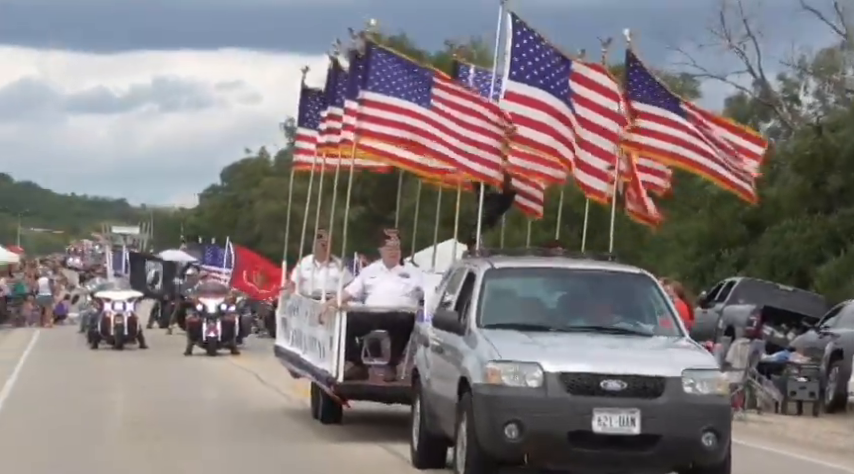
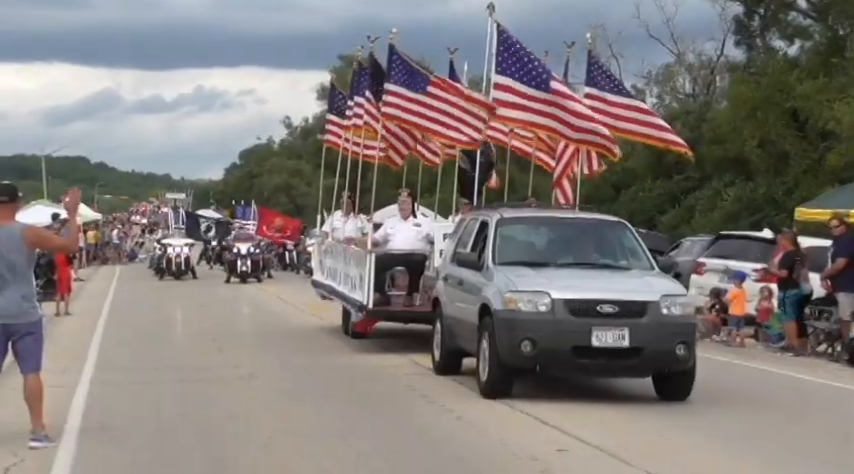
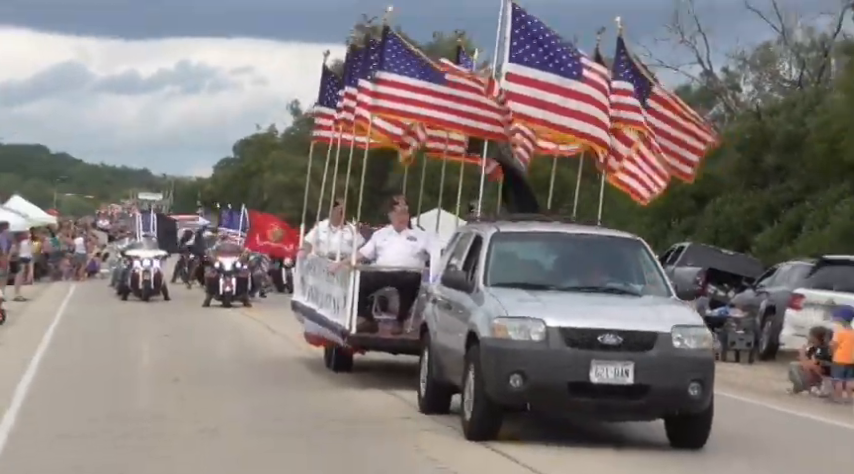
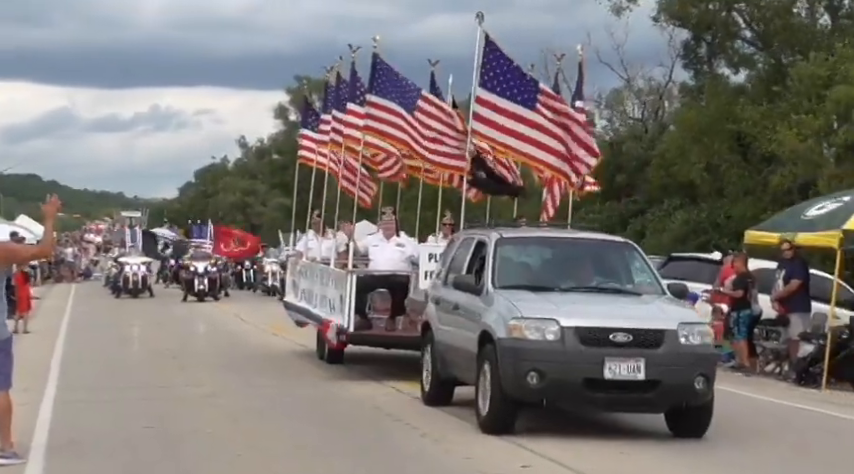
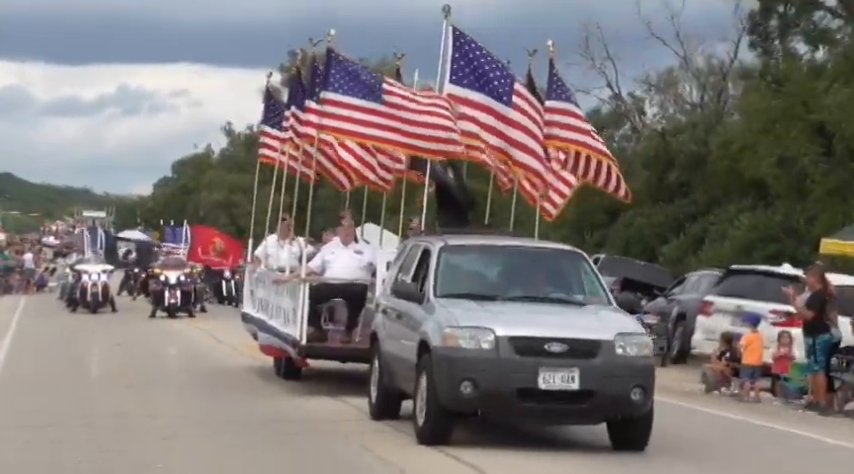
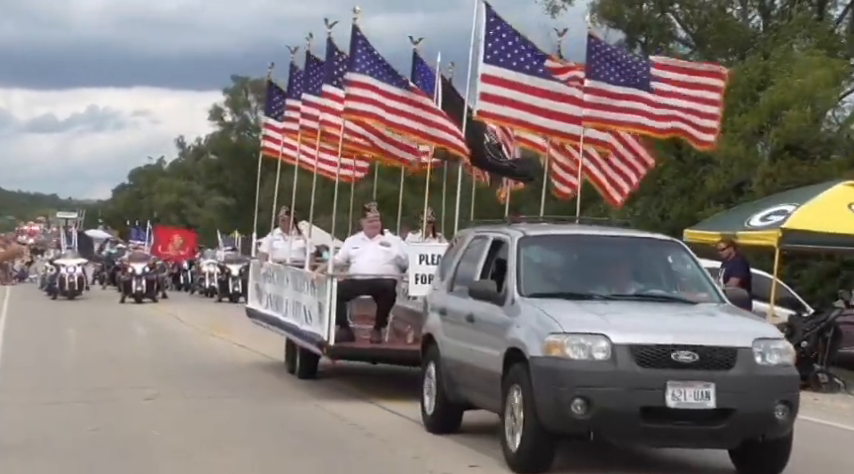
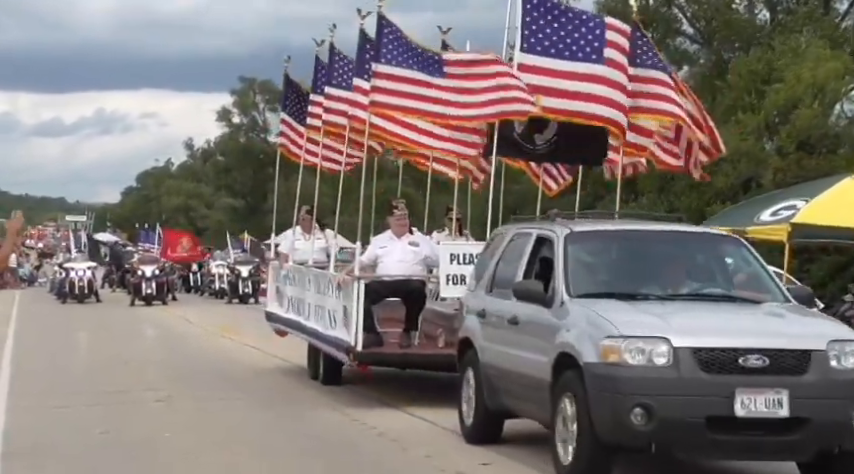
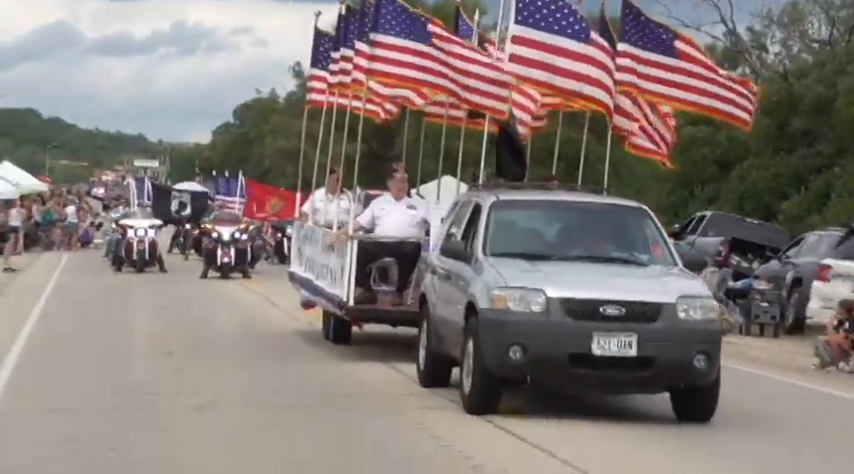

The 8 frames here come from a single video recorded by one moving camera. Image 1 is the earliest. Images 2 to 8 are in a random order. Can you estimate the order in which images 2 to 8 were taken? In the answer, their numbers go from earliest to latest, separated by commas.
8, 3, 5, 2, 4, 6, 7
